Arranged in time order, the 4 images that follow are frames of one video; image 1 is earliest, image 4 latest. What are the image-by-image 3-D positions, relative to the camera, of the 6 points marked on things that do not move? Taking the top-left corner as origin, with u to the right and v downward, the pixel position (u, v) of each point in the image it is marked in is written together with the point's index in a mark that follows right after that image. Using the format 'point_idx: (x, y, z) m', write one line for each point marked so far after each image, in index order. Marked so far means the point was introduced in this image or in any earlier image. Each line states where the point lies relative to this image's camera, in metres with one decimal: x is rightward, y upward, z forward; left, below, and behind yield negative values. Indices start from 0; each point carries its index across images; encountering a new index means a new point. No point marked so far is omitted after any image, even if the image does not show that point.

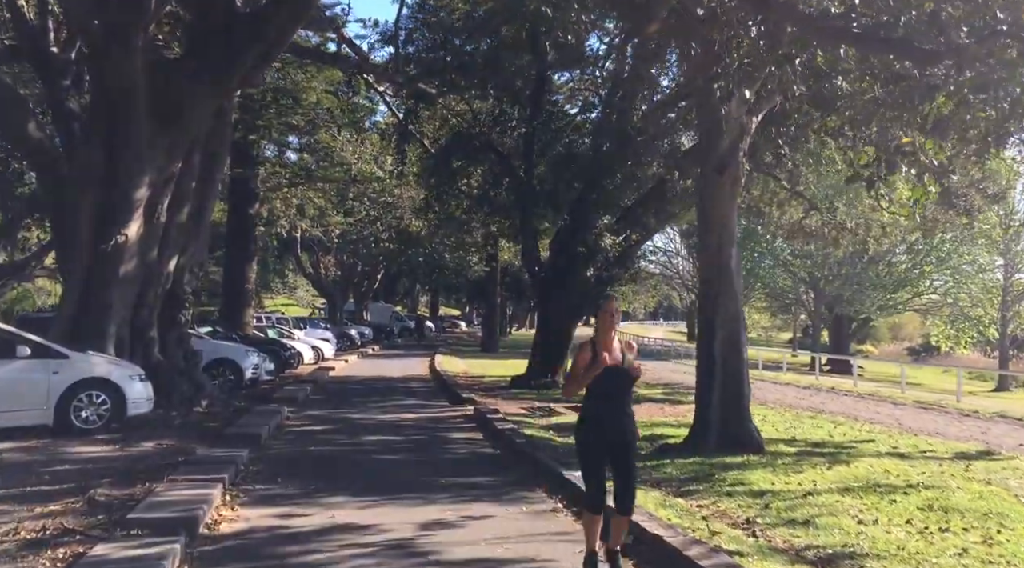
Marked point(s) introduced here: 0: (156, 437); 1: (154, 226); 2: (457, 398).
0: (-4.0, -1.7, +10.8) m
1: (-5.2, +0.8, +14.0) m
2: (-1.0, -2.1, +18.0) m
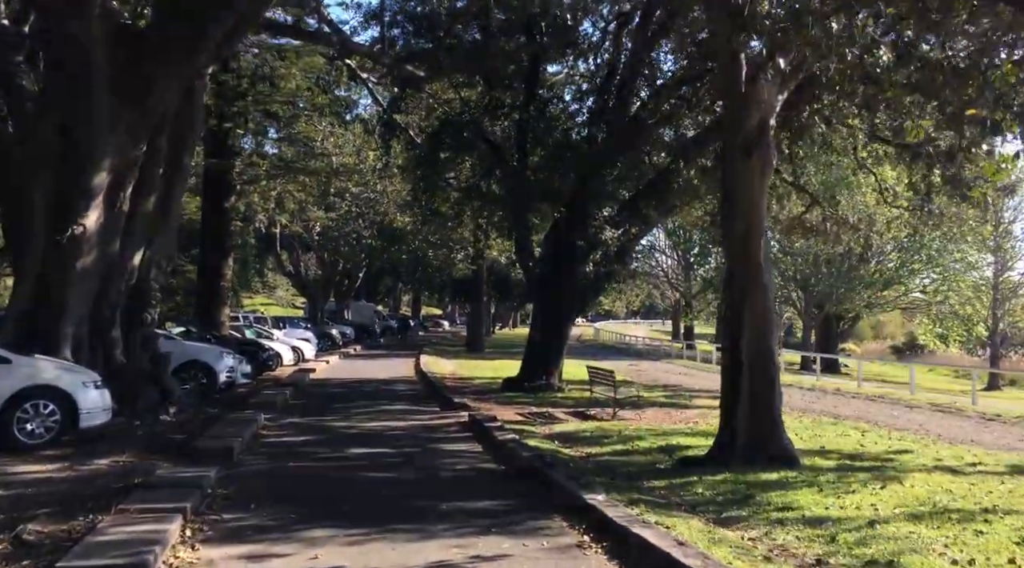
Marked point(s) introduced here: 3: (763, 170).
0: (-4.0, -1.7, +9.6) m
1: (-5.2, +0.9, +12.7) m
2: (-1.1, -2.1, +16.7) m
3: (+2.5, +1.1, +9.7) m
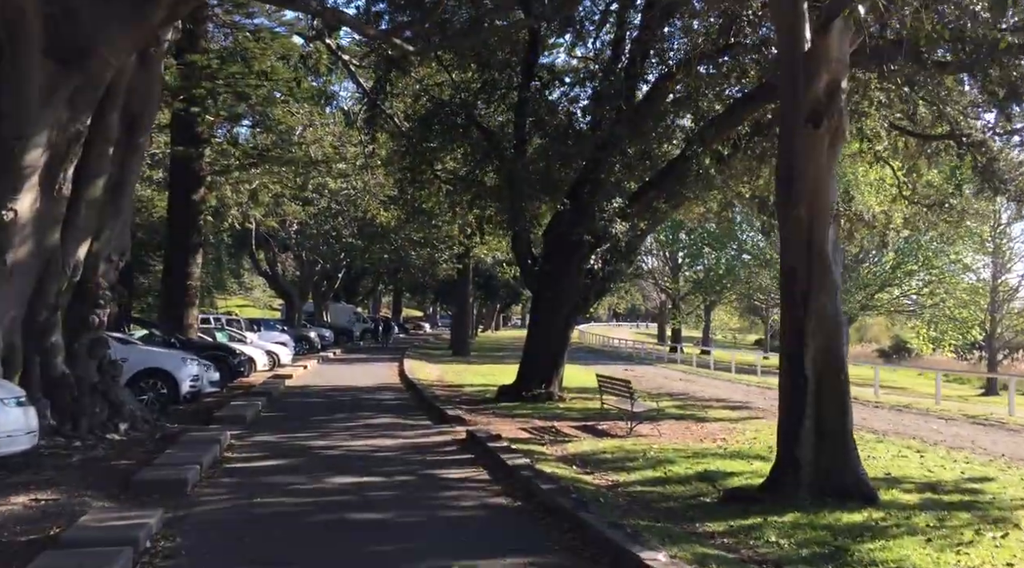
0: (-3.8, -1.6, +7.7) m
1: (-5.2, +0.9, +10.9) m
2: (-1.1, -2.1, +15.0) m
3: (+2.7, +1.2, +8.1) m
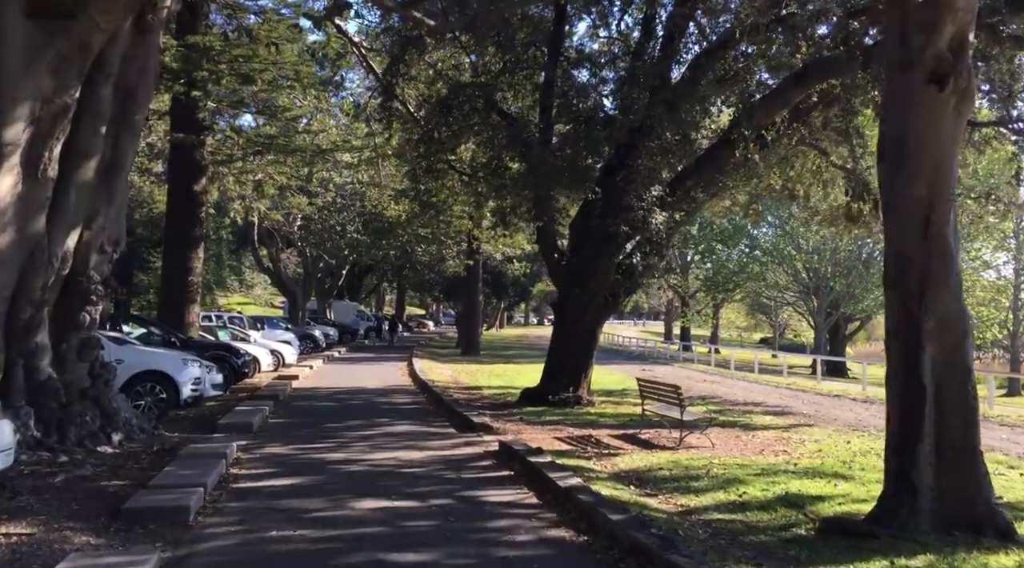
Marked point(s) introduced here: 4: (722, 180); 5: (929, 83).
0: (-3.4, -1.6, +6.5) m
1: (-4.7, +1.0, +9.6) m
2: (-0.7, -2.0, +13.7) m
3: (+3.1, +1.2, +6.8) m
4: (+3.6, +1.8, +16.3) m
5: (+2.9, +1.4, +6.7) m
